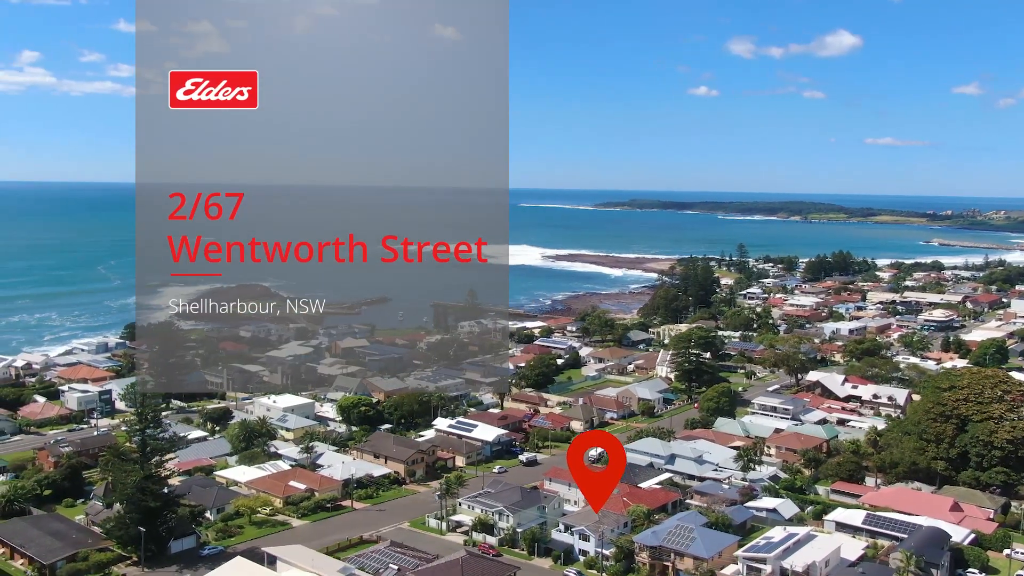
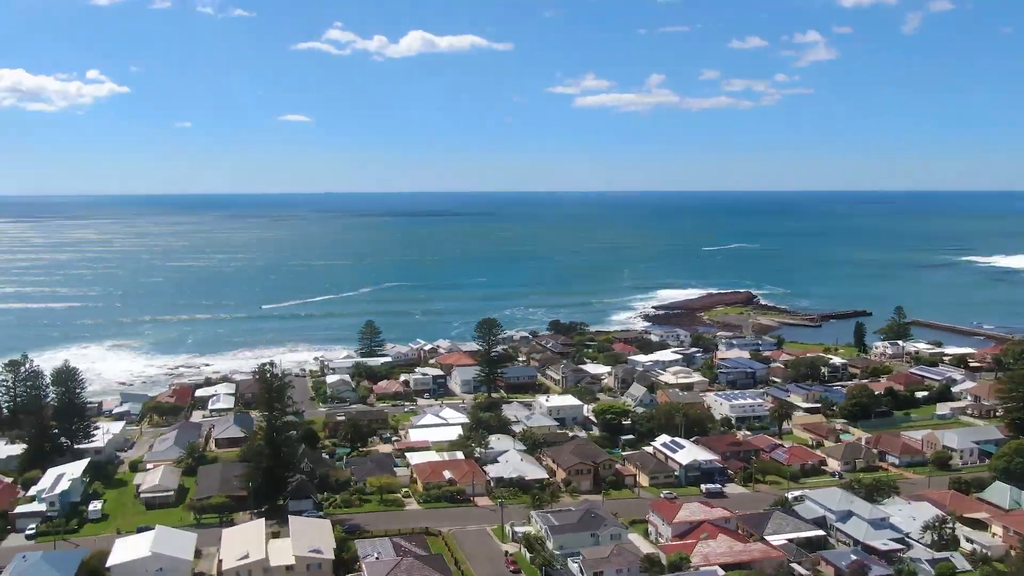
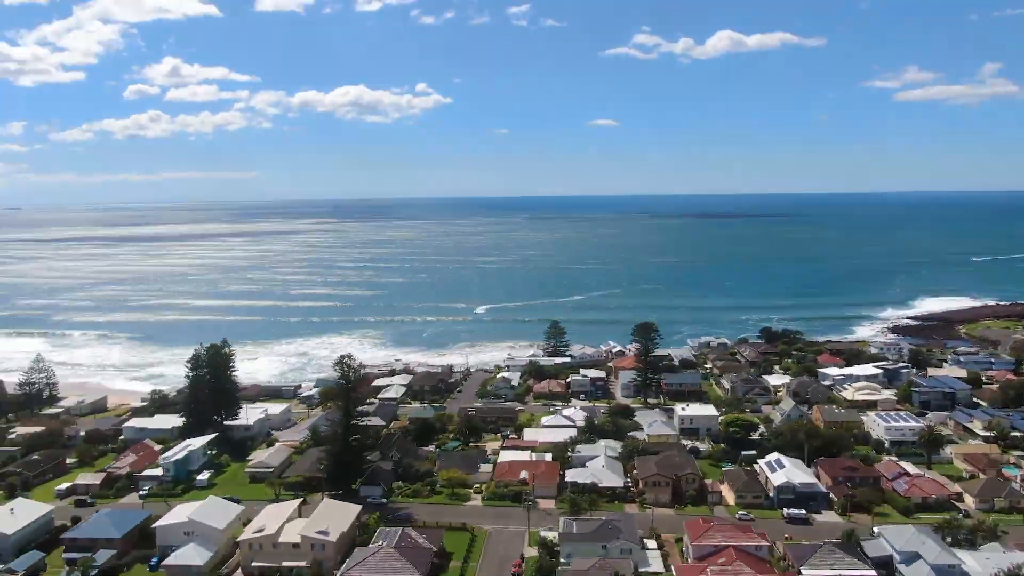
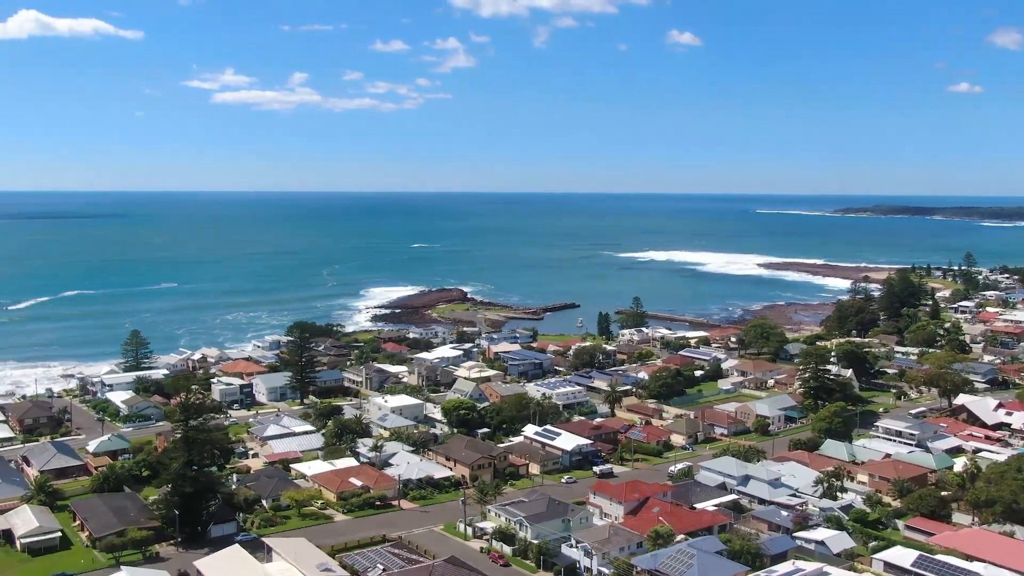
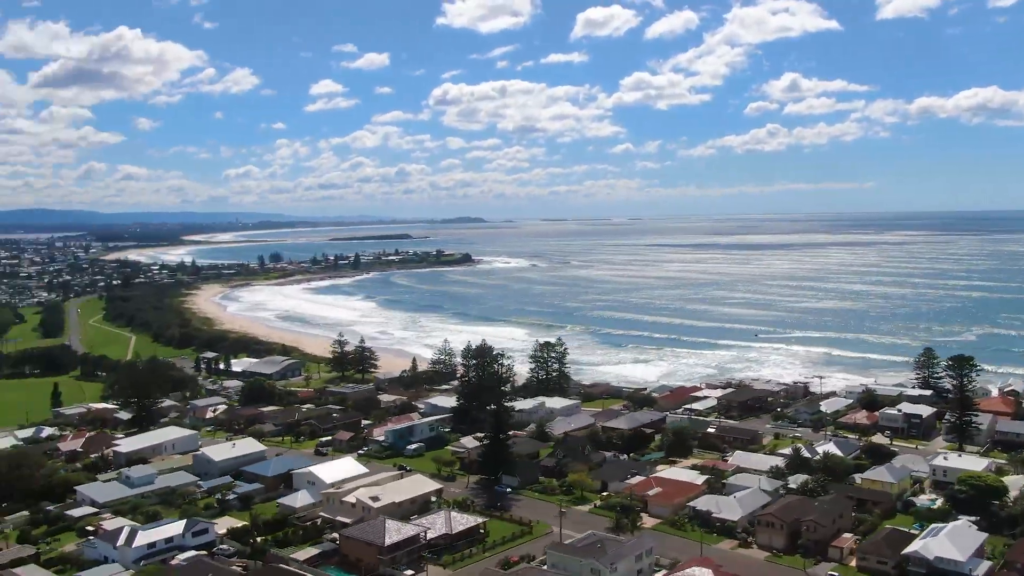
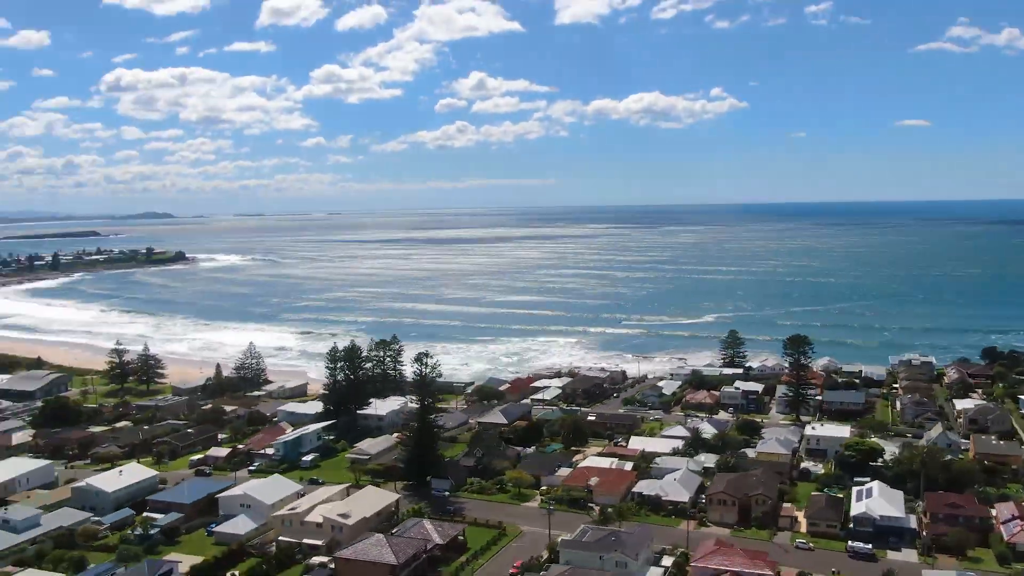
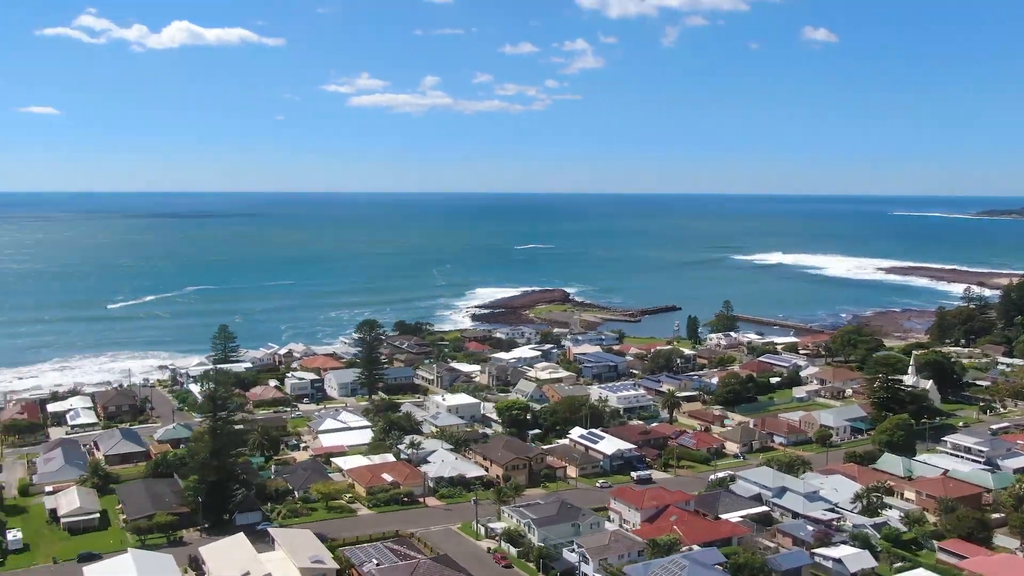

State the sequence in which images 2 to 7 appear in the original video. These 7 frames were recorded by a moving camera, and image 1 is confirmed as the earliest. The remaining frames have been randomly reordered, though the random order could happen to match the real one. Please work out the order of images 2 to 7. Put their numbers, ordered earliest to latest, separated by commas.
4, 7, 2, 3, 6, 5
